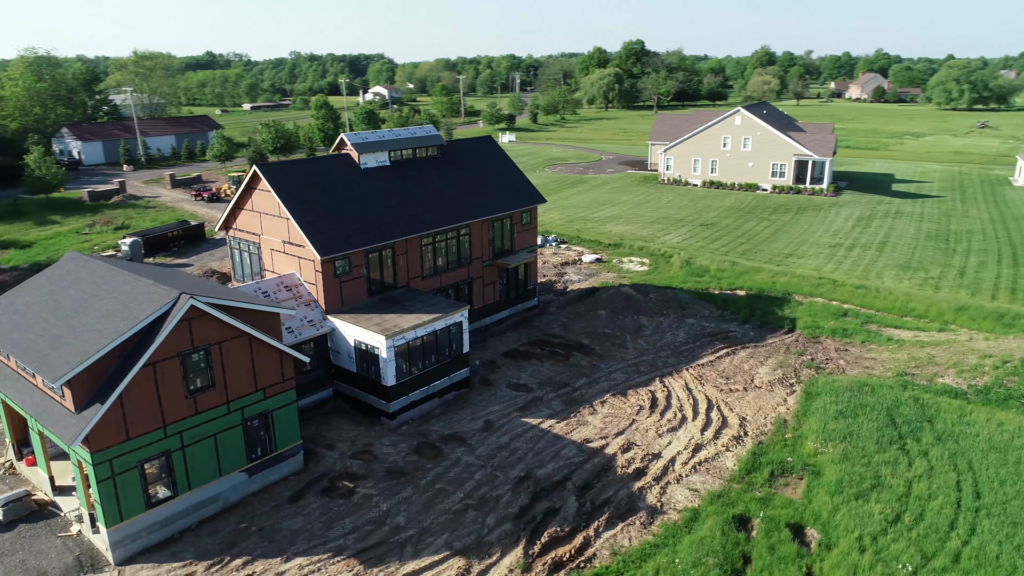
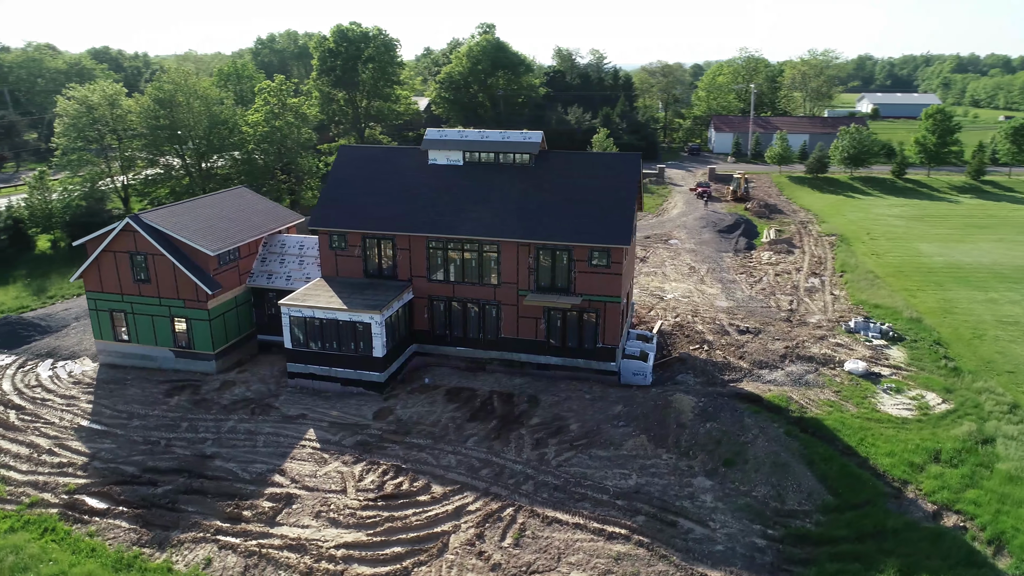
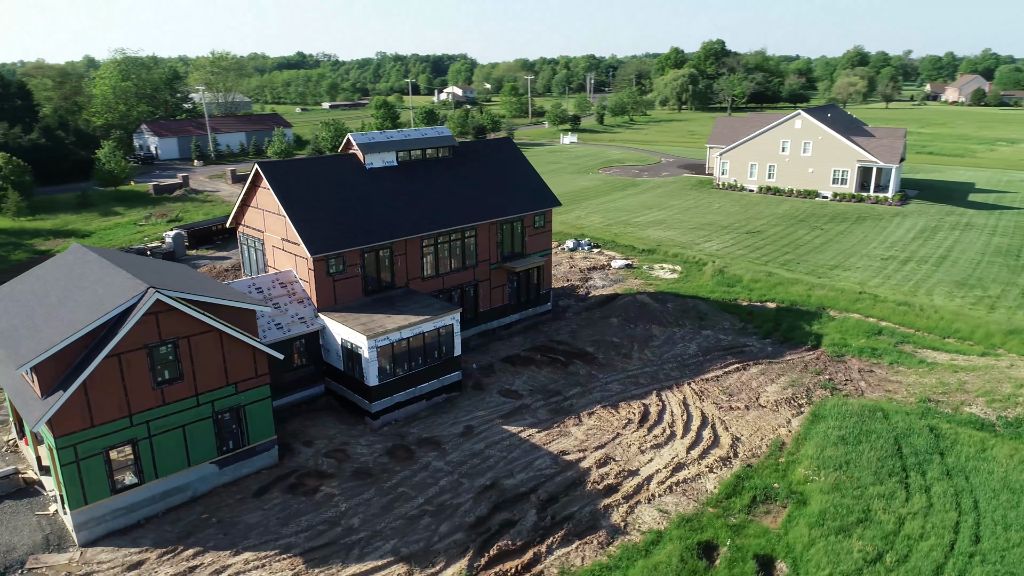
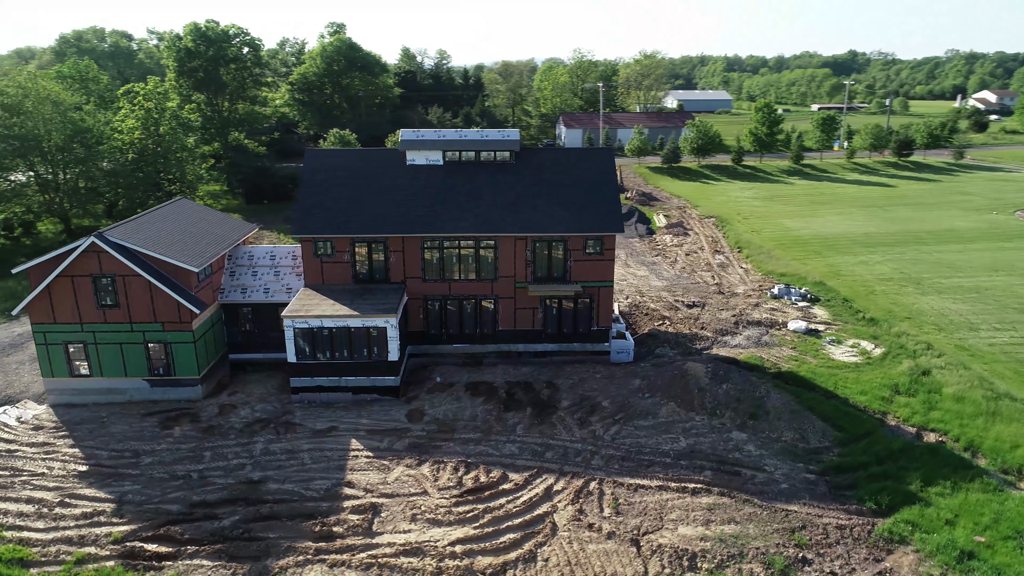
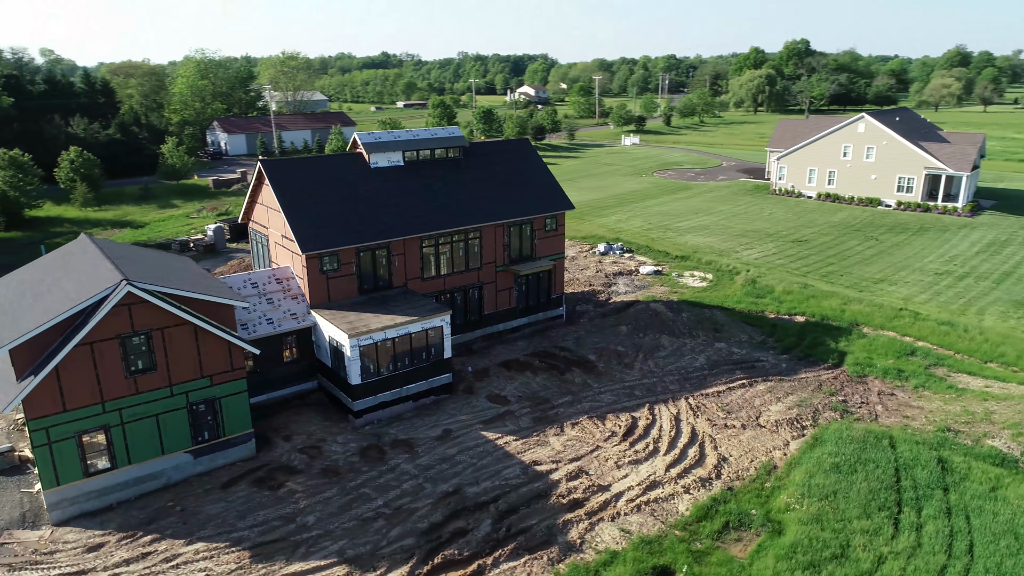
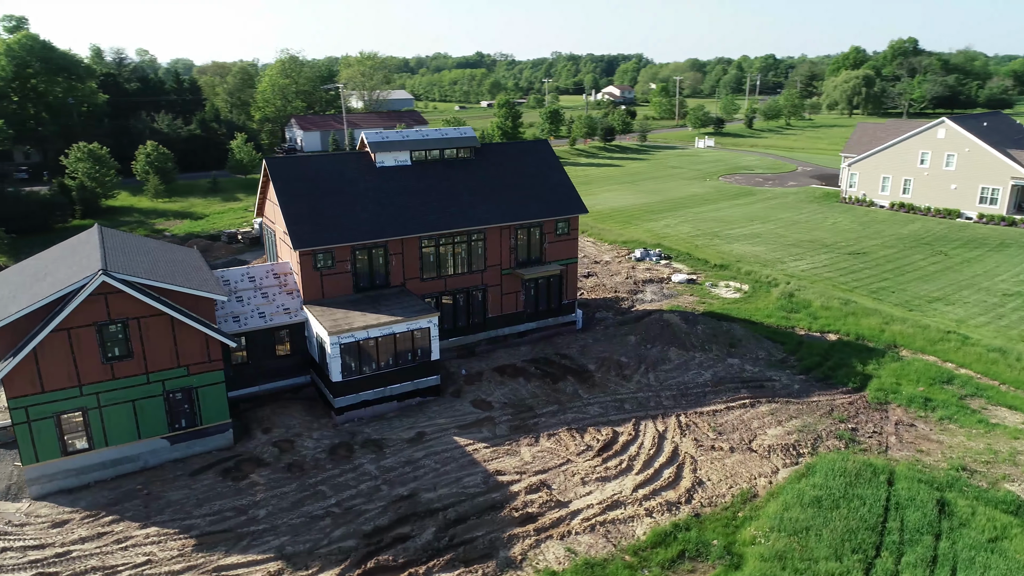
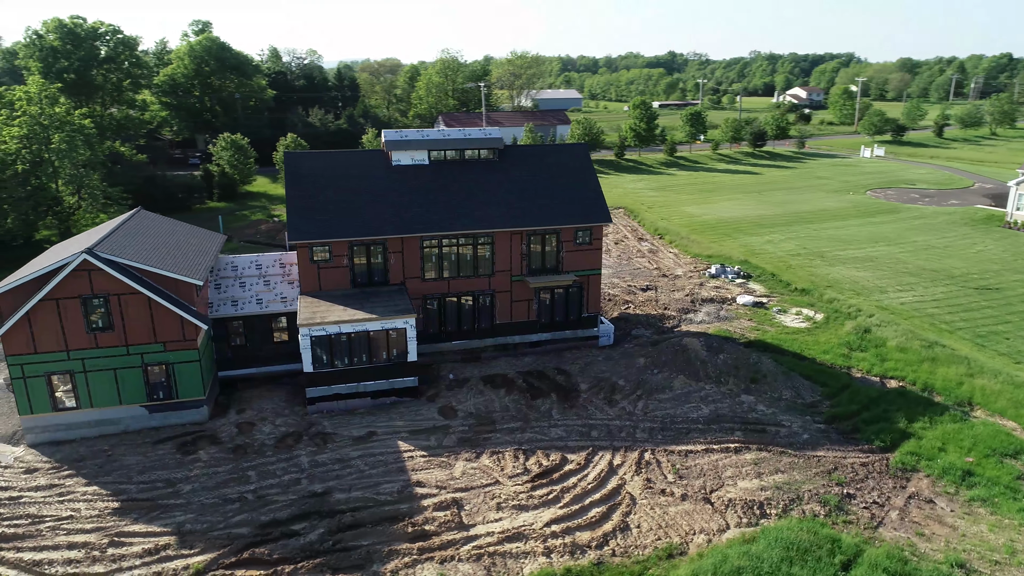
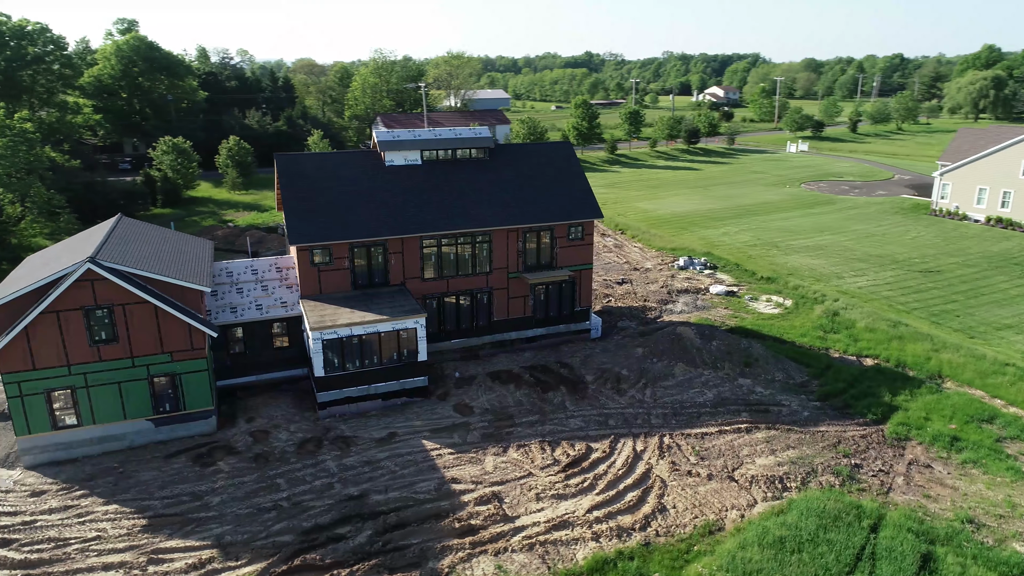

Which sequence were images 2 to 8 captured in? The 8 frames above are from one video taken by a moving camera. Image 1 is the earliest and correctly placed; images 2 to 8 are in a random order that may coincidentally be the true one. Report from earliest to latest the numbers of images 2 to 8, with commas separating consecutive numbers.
3, 5, 6, 8, 7, 4, 2
